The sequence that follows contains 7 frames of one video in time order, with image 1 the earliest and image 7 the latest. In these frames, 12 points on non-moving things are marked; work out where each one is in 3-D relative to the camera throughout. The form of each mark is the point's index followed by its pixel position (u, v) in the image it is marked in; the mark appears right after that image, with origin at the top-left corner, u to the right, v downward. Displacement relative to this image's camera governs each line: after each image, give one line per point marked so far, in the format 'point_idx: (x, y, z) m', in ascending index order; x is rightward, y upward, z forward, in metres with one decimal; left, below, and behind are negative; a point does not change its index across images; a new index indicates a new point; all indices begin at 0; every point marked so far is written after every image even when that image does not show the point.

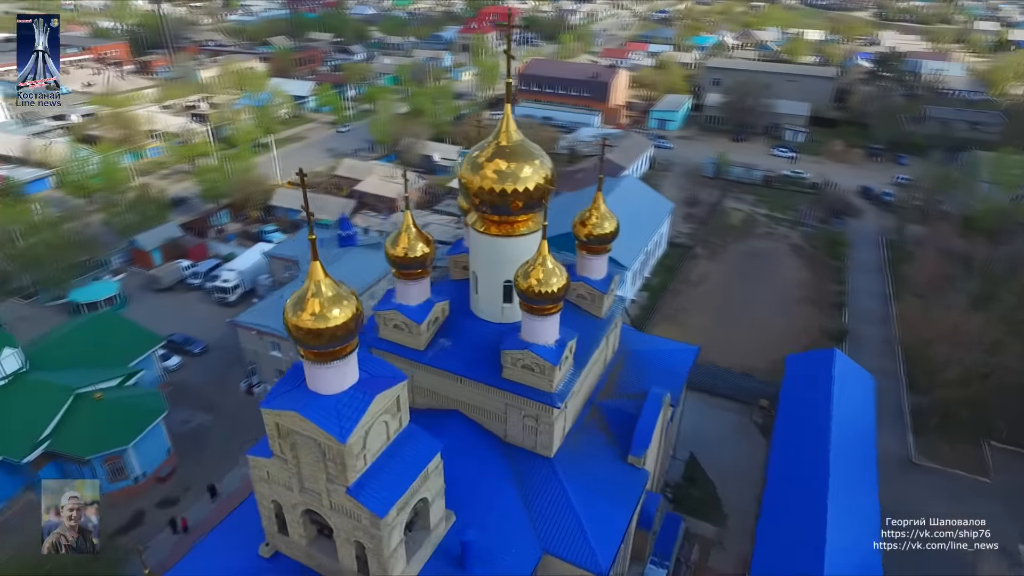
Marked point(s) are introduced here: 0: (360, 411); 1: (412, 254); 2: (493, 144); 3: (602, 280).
0: (-2.3, -1.8, +9.2) m
1: (-2.2, +0.7, +13.4) m
2: (-0.4, +3.0, +13.1) m
3: (+2.2, +0.2, +15.4) m
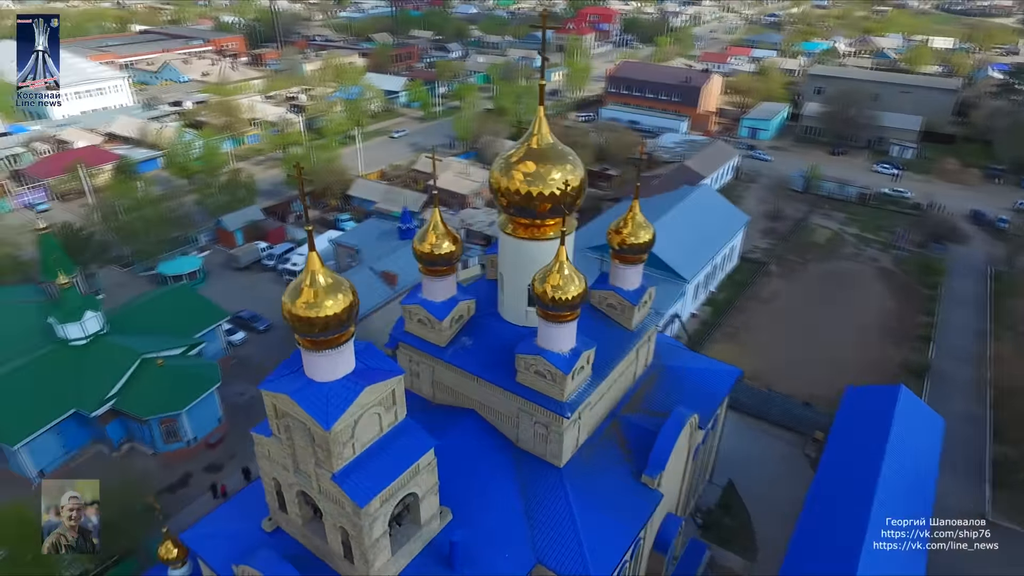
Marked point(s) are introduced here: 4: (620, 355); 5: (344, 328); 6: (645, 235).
0: (-2.6, -1.7, +9.4) m
1: (-1.6, +0.8, +13.5) m
2: (+0.2, +3.0, +13.0) m
3: (+3.0, -0.1, +14.9) m
4: (+2.4, -1.4, +14.2) m
5: (-2.6, -0.6, +9.5) m
6: (+3.1, +1.2, +14.5) m
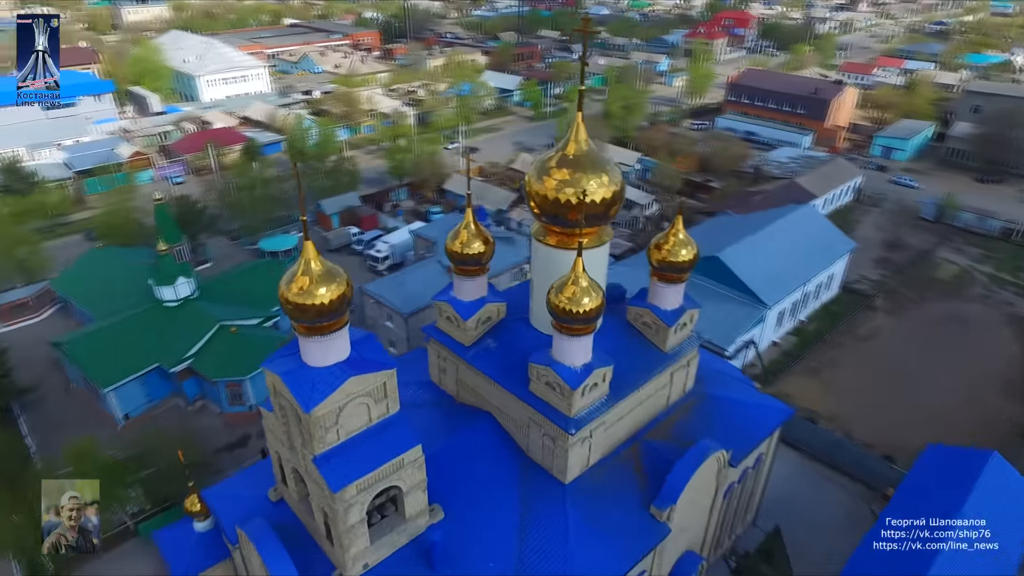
0: (-2.9, -1.6, +9.7) m
1: (-1.0, +0.8, +13.6) m
2: (+1.0, +2.8, +12.8) m
3: (+3.7, -0.5, +14.1) m
4: (+2.9, -1.8, +13.6) m
5: (-2.8, -0.4, +9.8) m
6: (+3.8, +0.8, +13.7) m
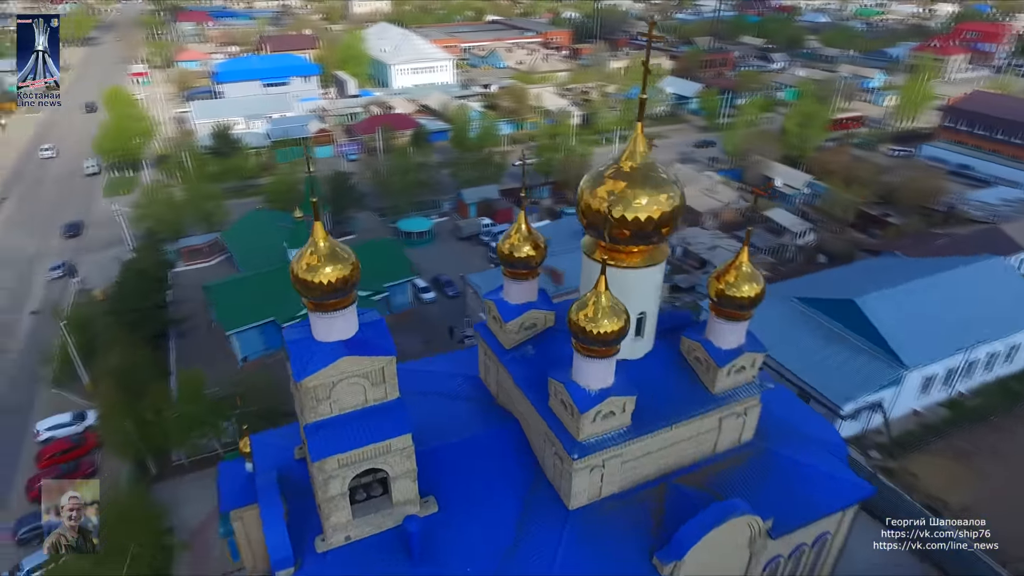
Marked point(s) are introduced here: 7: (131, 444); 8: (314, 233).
0: (-3.1, -1.2, +10.3) m
1: (+0.1, +0.7, +13.5) m
2: (+2.0, +2.4, +12.1) m
3: (+4.4, -1.3, +12.7) m
4: (+3.4, -2.4, +12.4) m
5: (-2.8, -0.1, +10.3) m
6: (+4.7, 0.0, +12.2) m
7: (-10.9, -4.5, +17.8) m
8: (-3.3, +0.9, +10.1) m
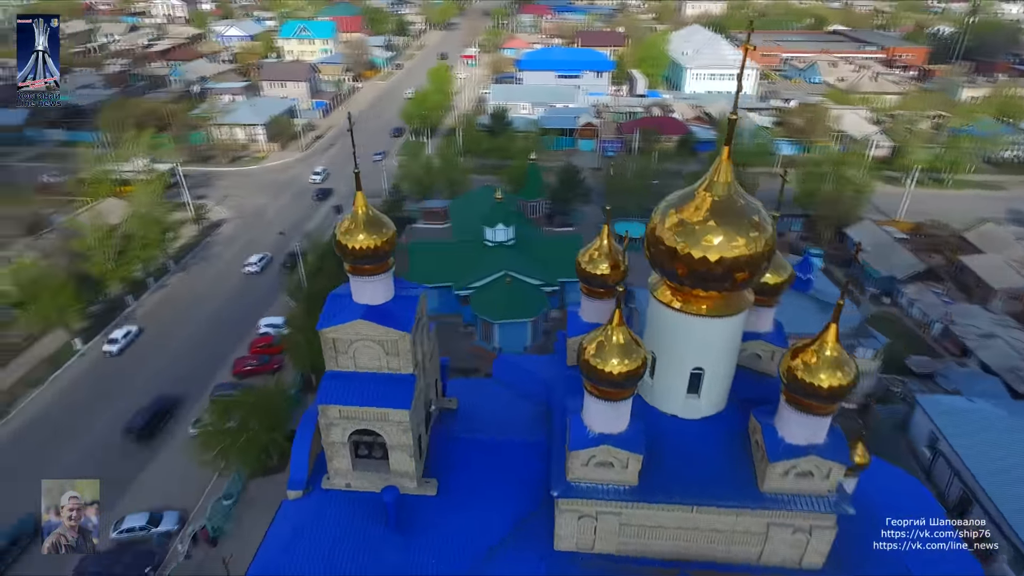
0: (-3.0, -0.6, +11.2) m
1: (+1.6, +0.4, +12.6) m
2: (+3.1, +1.6, +10.4) m
3: (+4.6, -2.6, +10.1) m
4: (+3.2, -3.4, +10.4) m
5: (-2.5, +0.4, +11.1) m
6: (+4.9, -1.4, +9.5) m
7: (-7.3, -2.3, +21.5) m
8: (-2.7, +1.5, +11.0) m
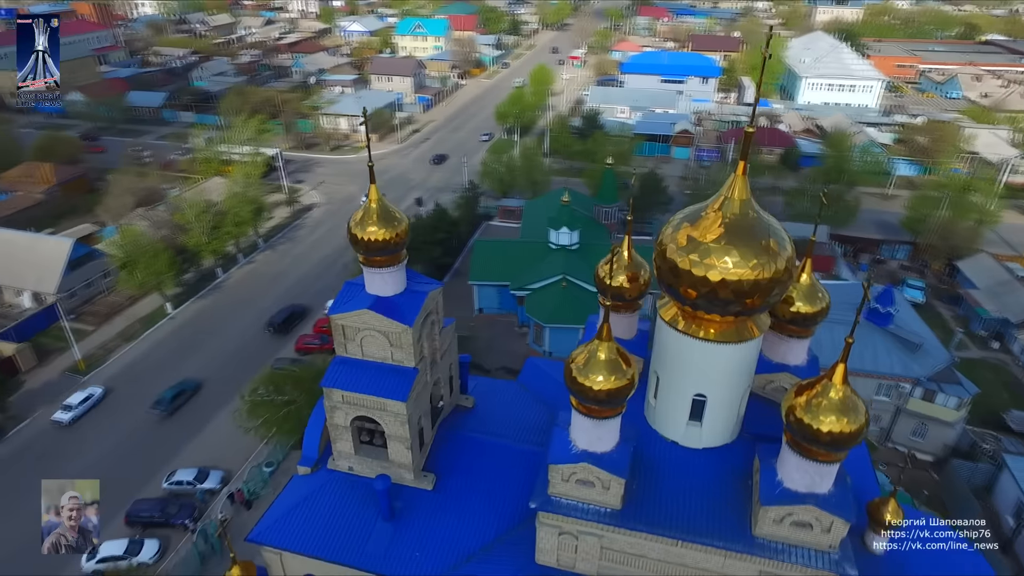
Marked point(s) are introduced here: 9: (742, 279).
0: (-3.0, -0.4, +11.5) m
1: (+1.9, +0.1, +12.2) m
2: (+3.1, +1.3, +9.8) m
3: (+4.2, -3.1, +9.3) m
4: (+2.8, -3.8, +9.8) m
5: (-2.4, +0.6, +11.3) m
6: (+4.5, -1.9, +8.6) m
7: (-5.7, -1.8, +22.4) m
8: (-2.5, +1.7, +11.3) m
9: (+3.4, +0.1, +9.2) m
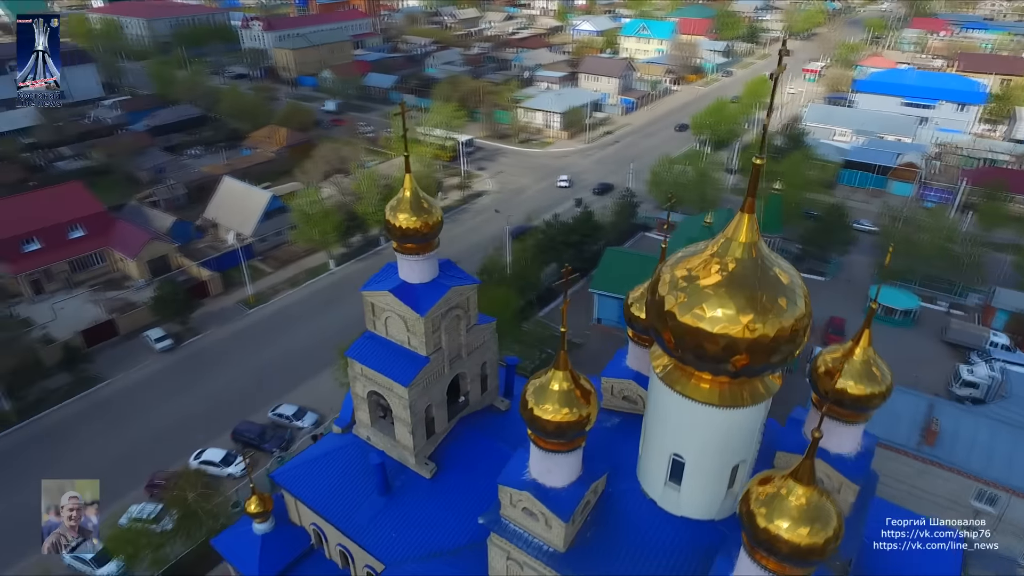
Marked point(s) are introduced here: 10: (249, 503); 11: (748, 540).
0: (-2.6, 0.0, +12.1) m
1: (+2.2, -0.4, +11.1) m
2: (+2.8, +0.6, +8.4) m
3: (+2.9, -3.9, +7.7) m
4: (+1.6, -4.3, +8.6) m
5: (-1.9, +0.8, +11.7) m
6: (+3.1, -2.7, +7.0) m
7: (-1.8, -1.3, +23.3) m
8: (-1.8, +1.9, +11.7) m
9: (+2.7, -0.6, +7.8) m
10: (-5.5, -4.5, +13.0) m
11: (+3.0, -3.1, +7.5) m
